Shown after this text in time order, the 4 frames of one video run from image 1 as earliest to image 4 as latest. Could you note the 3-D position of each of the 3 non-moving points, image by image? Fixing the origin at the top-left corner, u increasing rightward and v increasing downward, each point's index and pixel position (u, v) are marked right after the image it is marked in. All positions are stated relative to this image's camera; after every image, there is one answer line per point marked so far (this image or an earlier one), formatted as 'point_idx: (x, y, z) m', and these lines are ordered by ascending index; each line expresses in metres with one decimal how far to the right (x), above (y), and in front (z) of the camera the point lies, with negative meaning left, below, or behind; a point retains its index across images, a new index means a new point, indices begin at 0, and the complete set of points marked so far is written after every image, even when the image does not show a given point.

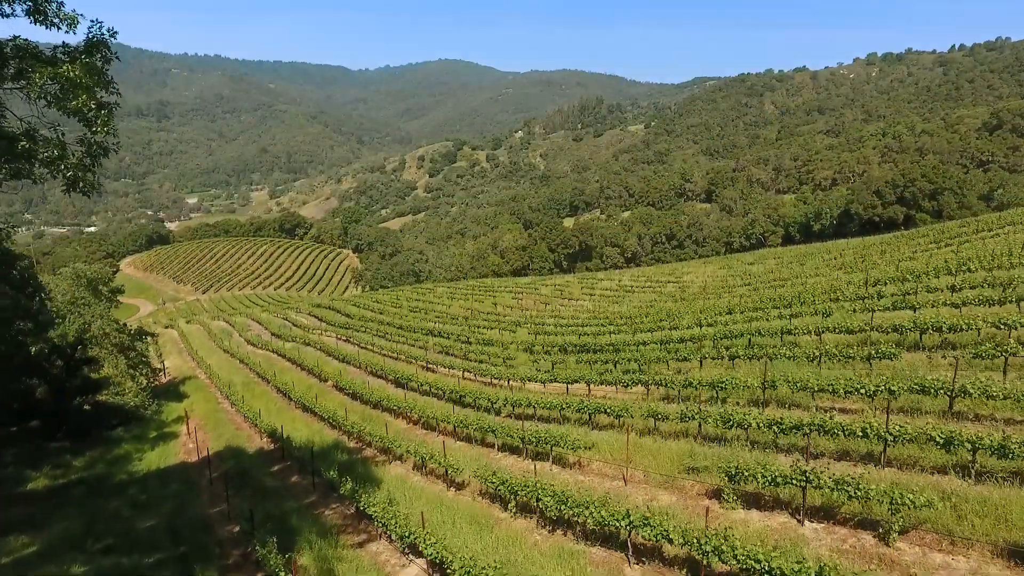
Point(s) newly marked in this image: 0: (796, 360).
0: (+8.1, -2.2, +16.9) m
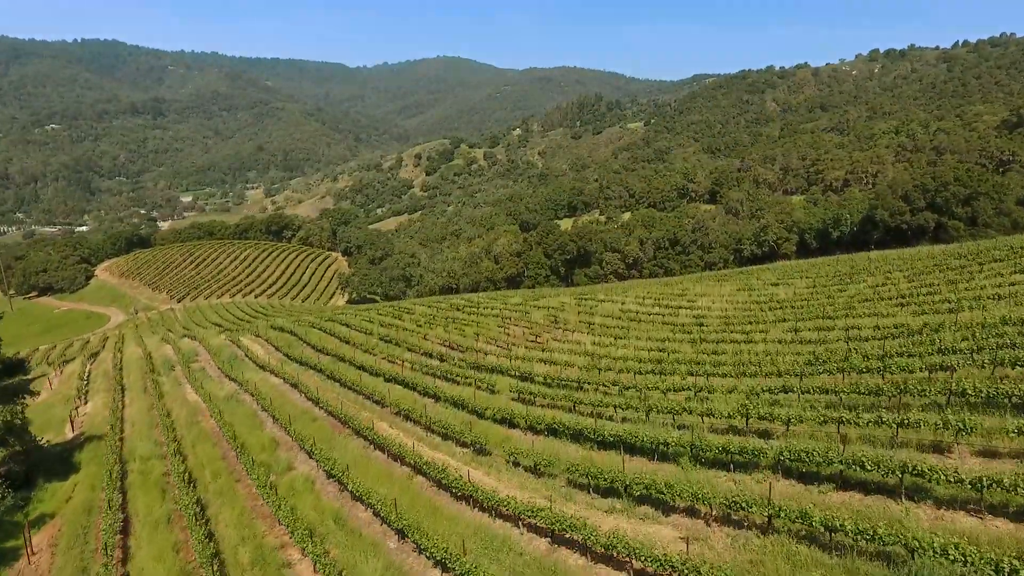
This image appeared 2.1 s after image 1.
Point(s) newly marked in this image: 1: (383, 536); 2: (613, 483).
0: (+7.1, -4.3, +9.3) m
1: (-3.6, -6.9, +16.7) m
2: (+2.7, -5.1, +15.7) m
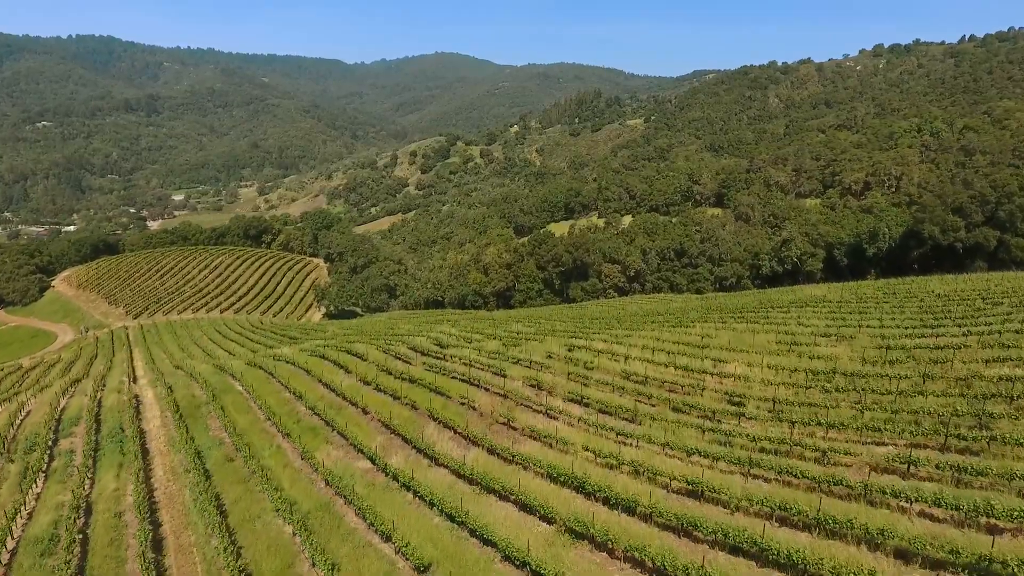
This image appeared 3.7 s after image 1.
0: (+5.3, -7.8, -2.1) m
1: (-5.4, -10.3, +5.2) m
2: (+0.8, -8.5, +4.2) m
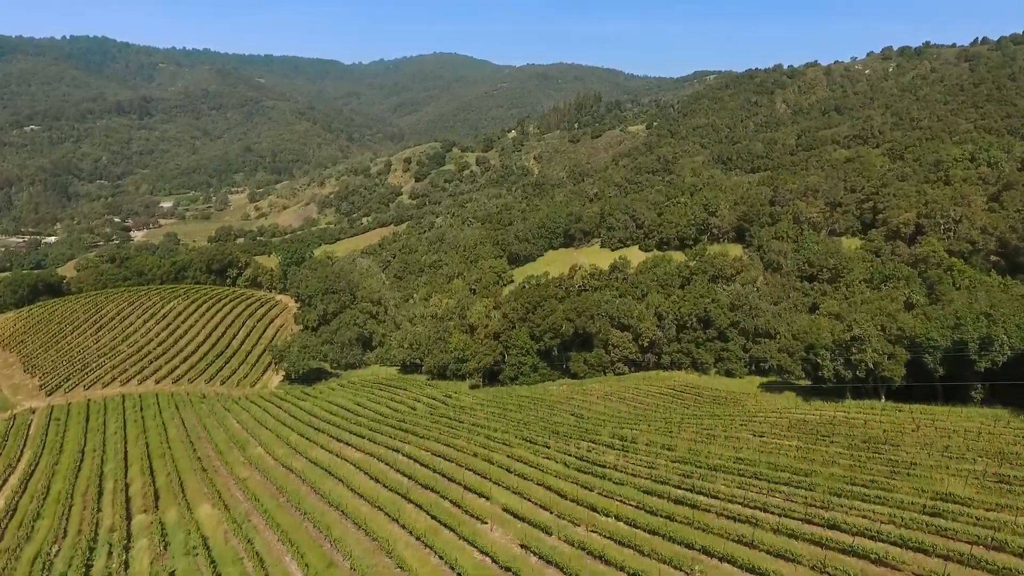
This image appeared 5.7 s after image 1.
0: (+3.7, -19.2, -21.2) m
1: (-7.0, -21.7, -13.9) m
2: (-0.7, -19.9, -14.9) m
